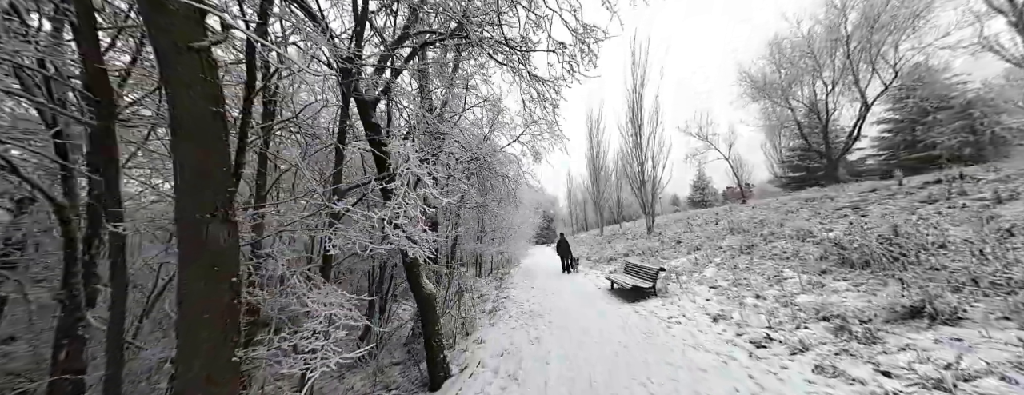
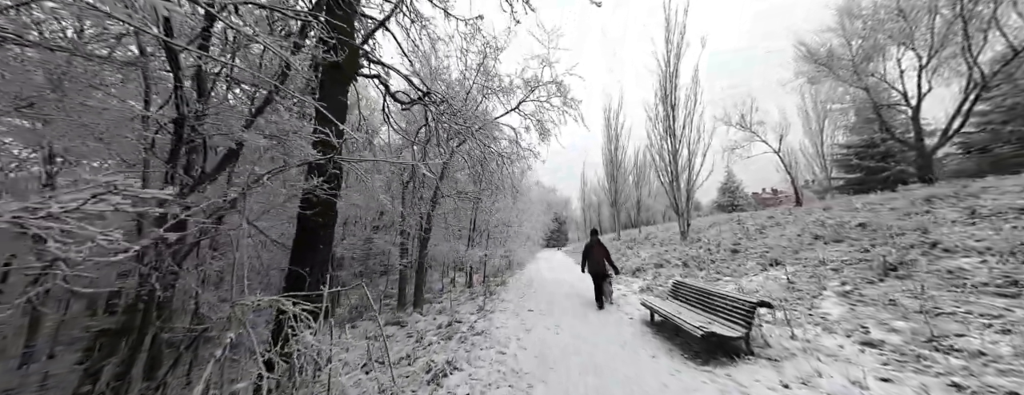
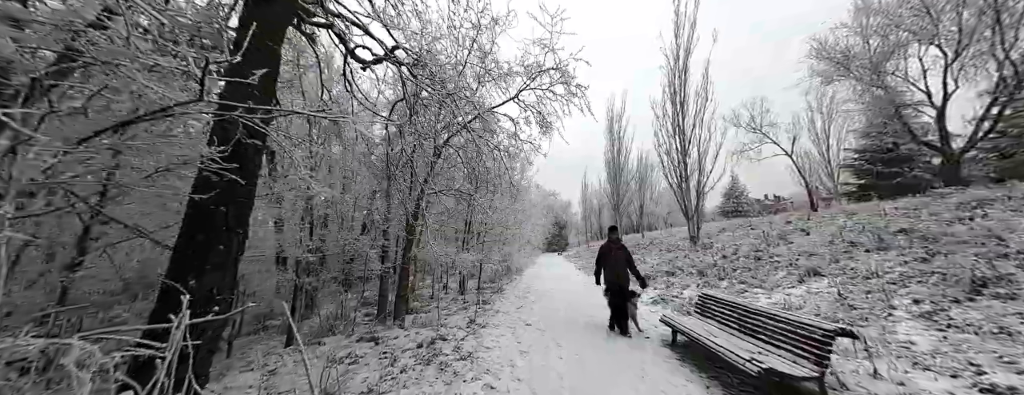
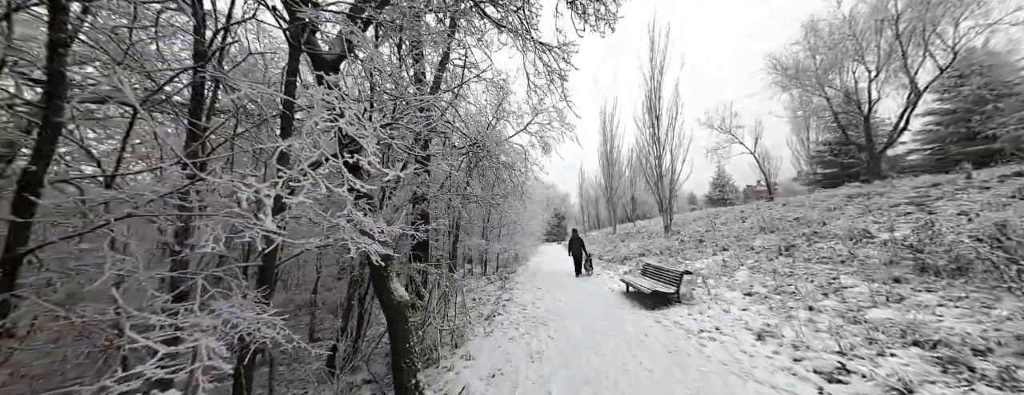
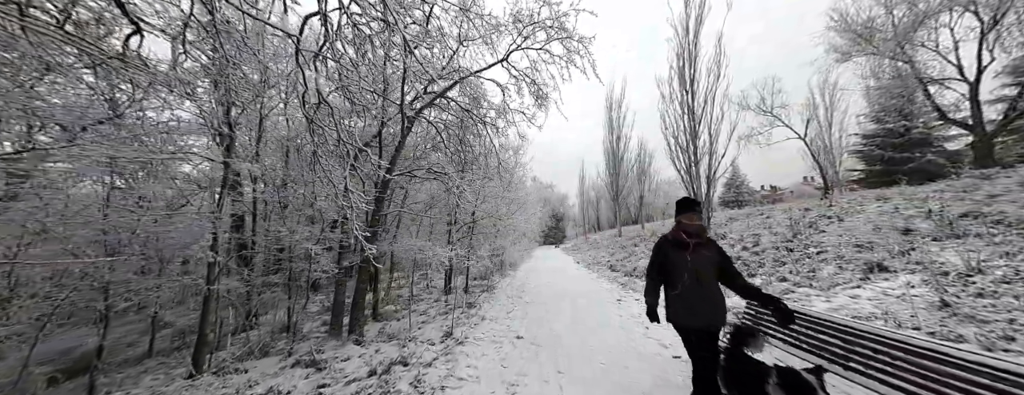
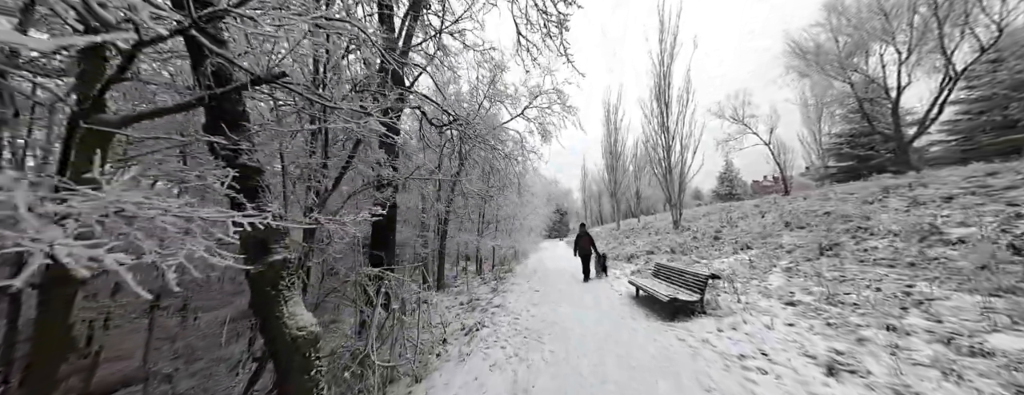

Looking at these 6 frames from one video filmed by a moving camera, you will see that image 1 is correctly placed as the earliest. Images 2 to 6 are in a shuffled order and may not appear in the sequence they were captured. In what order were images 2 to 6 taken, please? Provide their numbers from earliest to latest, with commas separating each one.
4, 6, 2, 3, 5
